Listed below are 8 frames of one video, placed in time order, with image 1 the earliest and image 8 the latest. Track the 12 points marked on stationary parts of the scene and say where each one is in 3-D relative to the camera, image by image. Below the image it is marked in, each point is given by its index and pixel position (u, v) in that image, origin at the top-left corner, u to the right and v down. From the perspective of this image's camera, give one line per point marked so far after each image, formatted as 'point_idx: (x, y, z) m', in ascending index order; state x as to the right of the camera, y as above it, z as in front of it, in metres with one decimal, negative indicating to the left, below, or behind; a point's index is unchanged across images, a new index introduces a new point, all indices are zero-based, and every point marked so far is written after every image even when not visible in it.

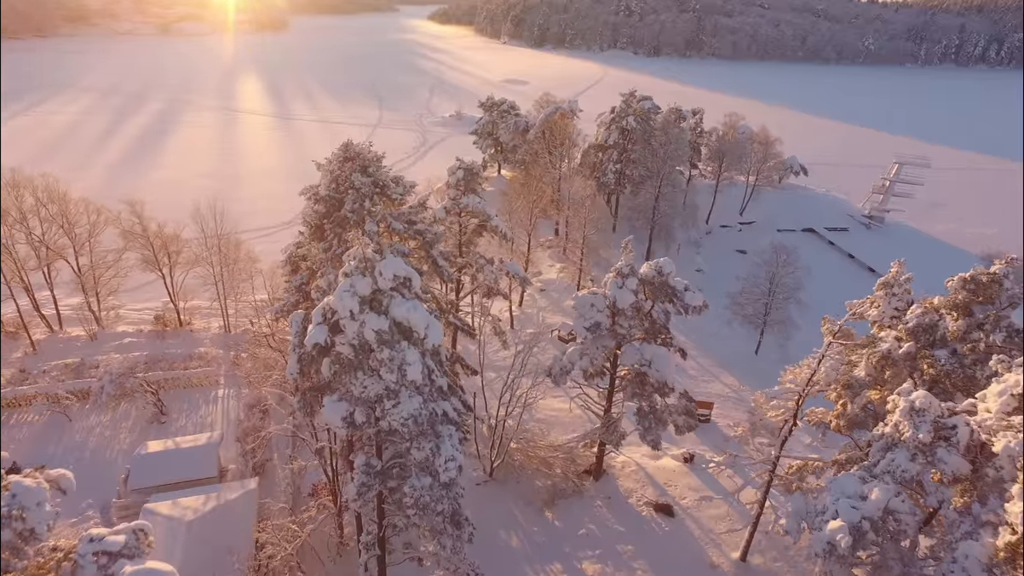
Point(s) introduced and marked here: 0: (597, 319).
0: (+1.9, -0.7, +14.7) m
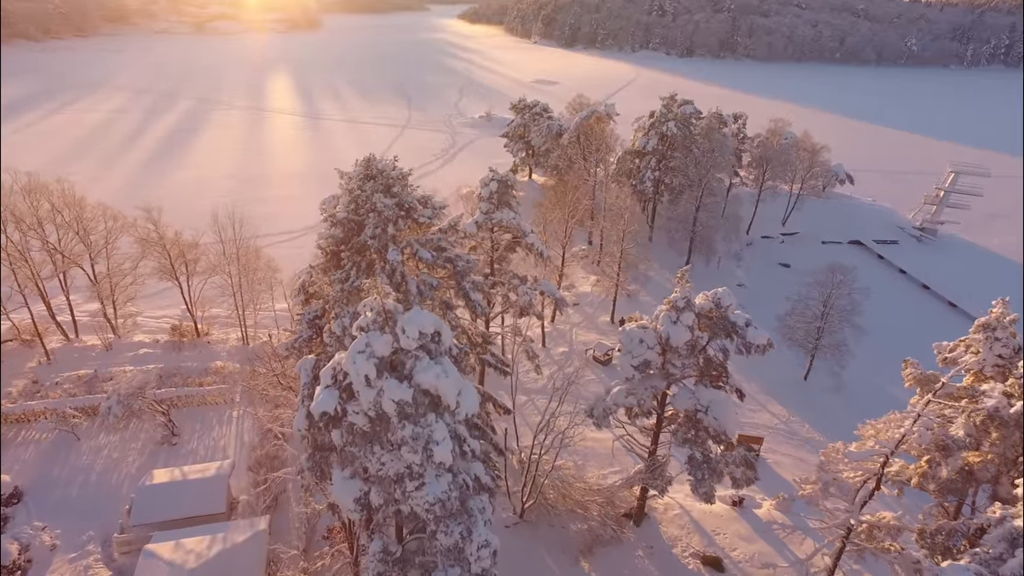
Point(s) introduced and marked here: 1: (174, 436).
0: (+2.7, -1.4, +13.0) m
1: (-10.1, -4.4, +19.6) m
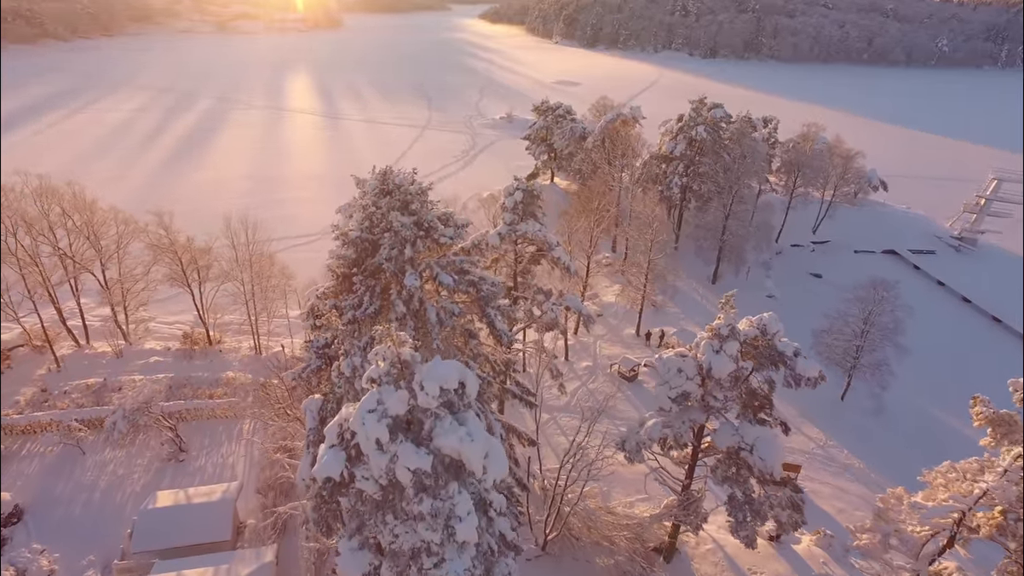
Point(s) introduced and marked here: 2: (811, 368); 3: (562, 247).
0: (+3.2, -1.8, +11.9) m
1: (-9.5, -4.7, +18.8) m
2: (+5.3, -1.4, +11.5) m
3: (+1.3, +1.0, +17.2) m
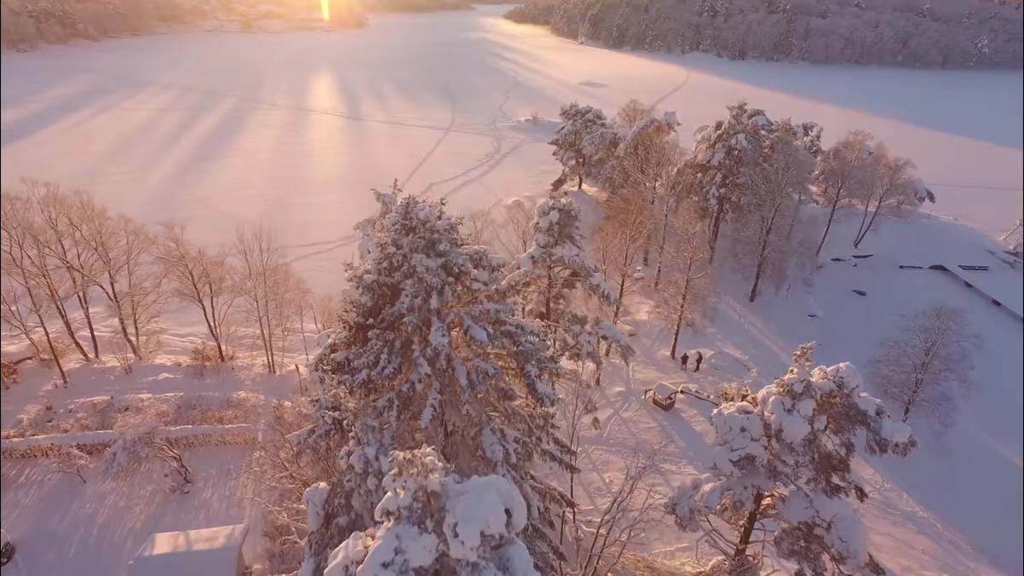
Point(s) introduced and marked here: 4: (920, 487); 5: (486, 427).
0: (+3.7, -2.6, +10.3) m
1: (-8.8, -5.3, +17.6) m
2: (+5.8, -2.2, +9.8) m
3: (+2.1, +0.3, +15.7) m
4: (+12.1, -5.9, +19.4) m
5: (-0.3, -2.0, +9.1) m
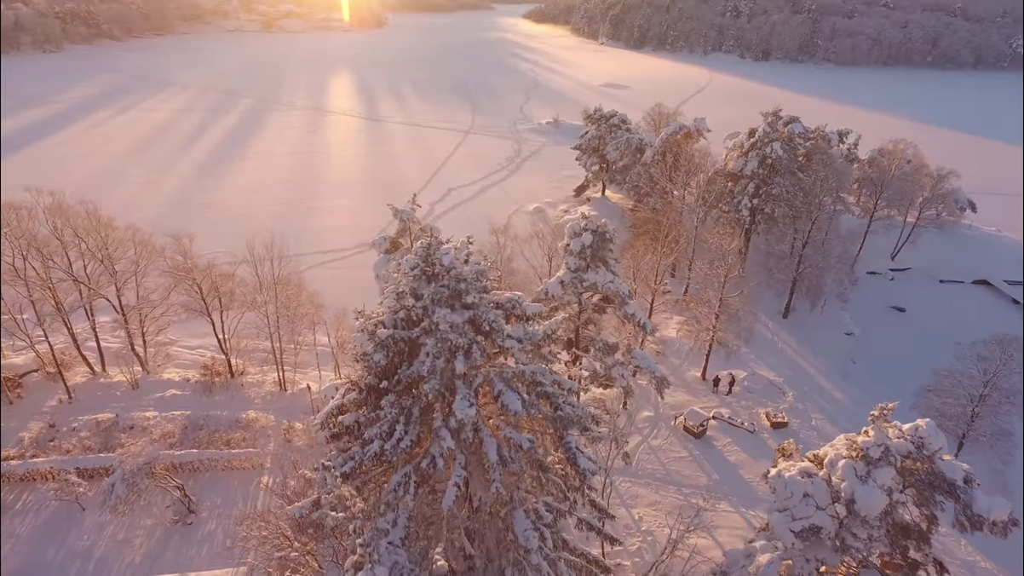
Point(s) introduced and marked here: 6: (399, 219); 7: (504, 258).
0: (+4.2, -3.2, +9.0) m
1: (-8.2, -5.7, +16.6) m
2: (+6.3, -2.8, +8.4) m
3: (+2.7, -0.3, +14.4) m
4: (+12.7, -6.6, +17.9) m
5: (+0.1, -2.6, +7.9) m
6: (-2.8, +1.7, +15.8) m
7: (-0.2, +0.9, +19.8) m
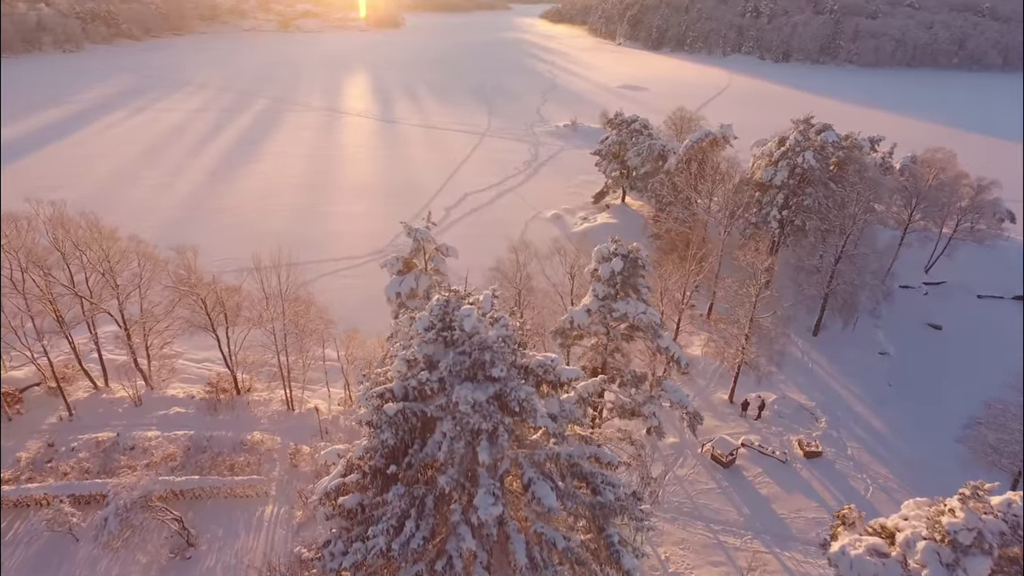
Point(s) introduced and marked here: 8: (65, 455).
0: (+4.5, -3.8, +7.8) m
1: (-7.7, -6.2, +15.6) m
2: (+6.5, -3.5, +7.2) m
3: (+3.2, -0.9, +13.2) m
4: (+13.1, -7.3, +16.5) m
5: (+0.4, -3.2, +6.8) m
6: (-2.3, +1.1, +14.7) m
7: (+0.3, +0.3, +18.7) m
8: (-13.2, -4.9, +19.3) m
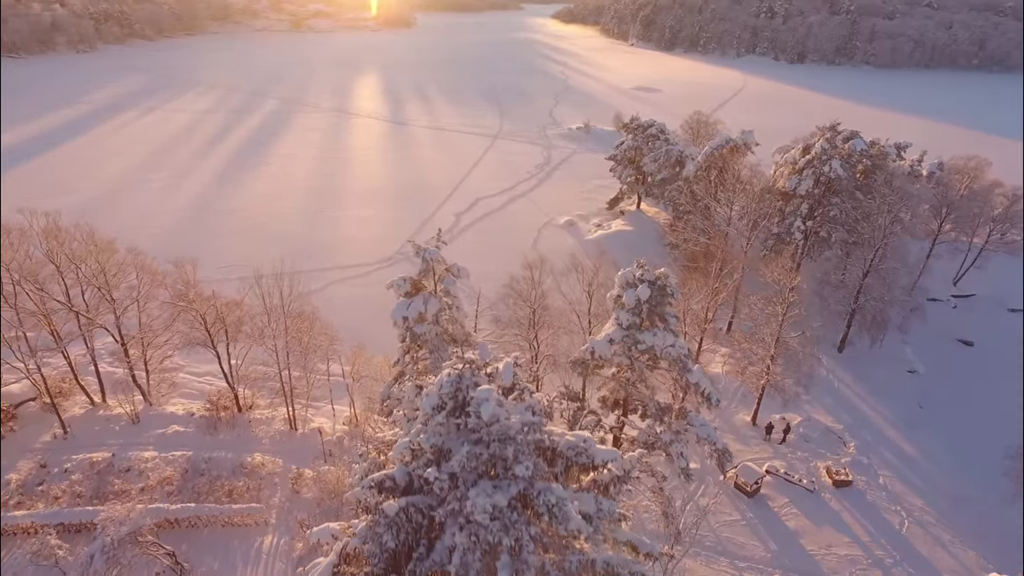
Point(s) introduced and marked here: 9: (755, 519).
0: (+4.7, -4.4, +6.7) m
1: (-7.5, -6.7, +14.8) m
2: (+6.7, -4.0, +6.1) m
3: (+3.5, -1.4, +12.2) m
4: (+13.4, -7.9, +15.3) m
5: (+0.5, -3.7, +5.7) m
6: (-1.9, +0.6, +13.8) m
7: (+0.7, -0.2, +17.7) m
8: (-12.9, -5.3, +18.5) m
9: (+6.7, -6.4, +18.1) m
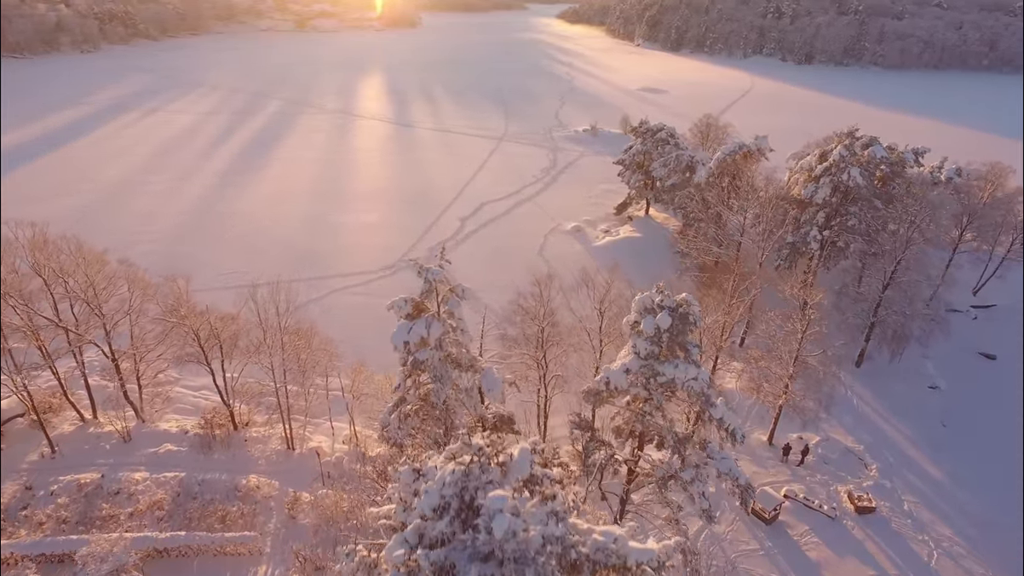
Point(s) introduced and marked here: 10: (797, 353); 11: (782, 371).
0: (+4.8, -4.8, +5.8) m
1: (-7.3, -7.1, +13.9) m
2: (+6.8, -4.5, +5.2) m
3: (+3.6, -1.9, +11.3) m
4: (+13.6, -8.4, +14.4) m
5: (+0.6, -4.1, +4.9) m
6: (-1.8, +0.2, +12.9) m
7: (+0.9, -0.6, +16.8) m
8: (-12.7, -5.7, +17.7) m
9: (+6.9, -6.9, +17.2) m
10: (+8.5, -1.9, +19.3) m
11: (+8.4, -2.5, +20.1) m
